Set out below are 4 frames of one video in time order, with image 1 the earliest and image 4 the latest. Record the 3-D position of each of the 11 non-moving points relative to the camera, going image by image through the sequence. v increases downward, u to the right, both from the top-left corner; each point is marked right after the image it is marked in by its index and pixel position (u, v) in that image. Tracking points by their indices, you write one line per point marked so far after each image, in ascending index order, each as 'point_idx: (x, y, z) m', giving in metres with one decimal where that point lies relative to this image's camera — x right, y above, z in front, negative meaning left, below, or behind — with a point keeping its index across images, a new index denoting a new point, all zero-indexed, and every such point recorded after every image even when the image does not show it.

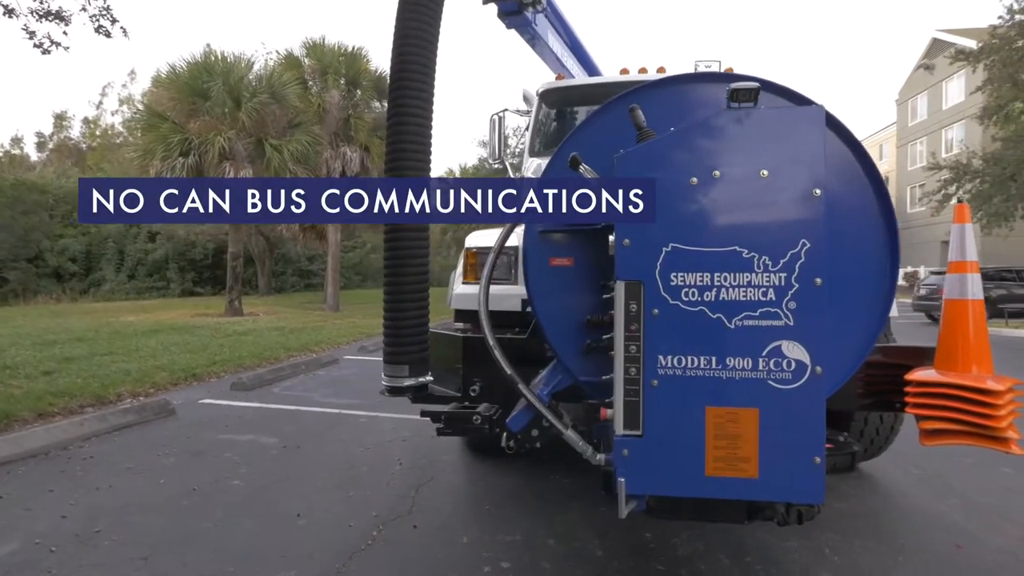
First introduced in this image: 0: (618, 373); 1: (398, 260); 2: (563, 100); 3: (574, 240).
0: (+0.4, -0.3, +2.6) m
1: (-0.6, +0.2, +4.0) m
2: (+0.4, +1.5, +6.1) m
3: (+0.2, +0.2, +2.9) m
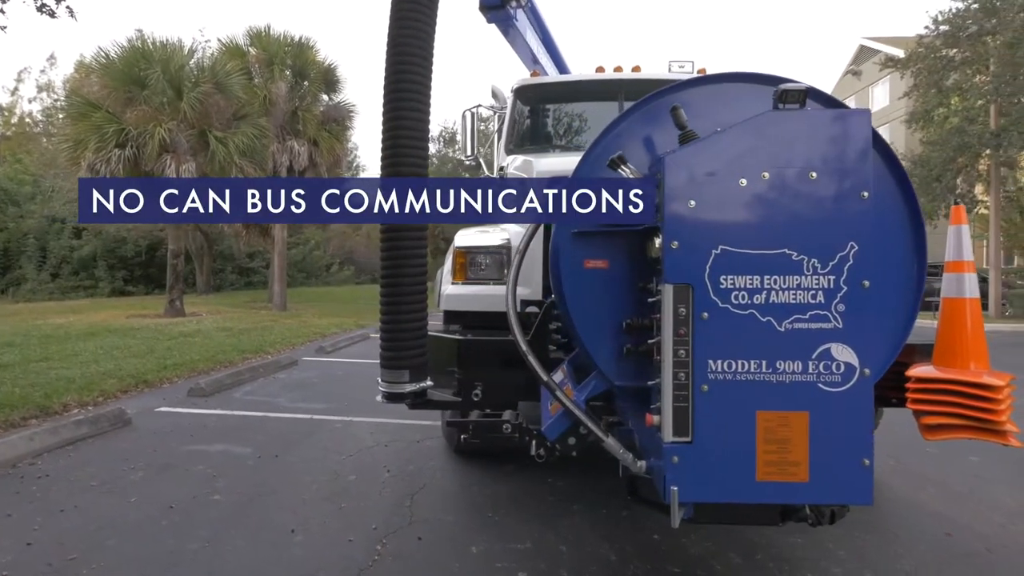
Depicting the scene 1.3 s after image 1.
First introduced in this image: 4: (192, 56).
0: (+0.5, -0.3, +2.5) m
1: (-0.6, +0.2, +3.8) m
2: (+0.2, +1.5, +6.1) m
3: (+0.4, +0.2, +2.8) m
4: (-6.1, +4.5, +14.4) m
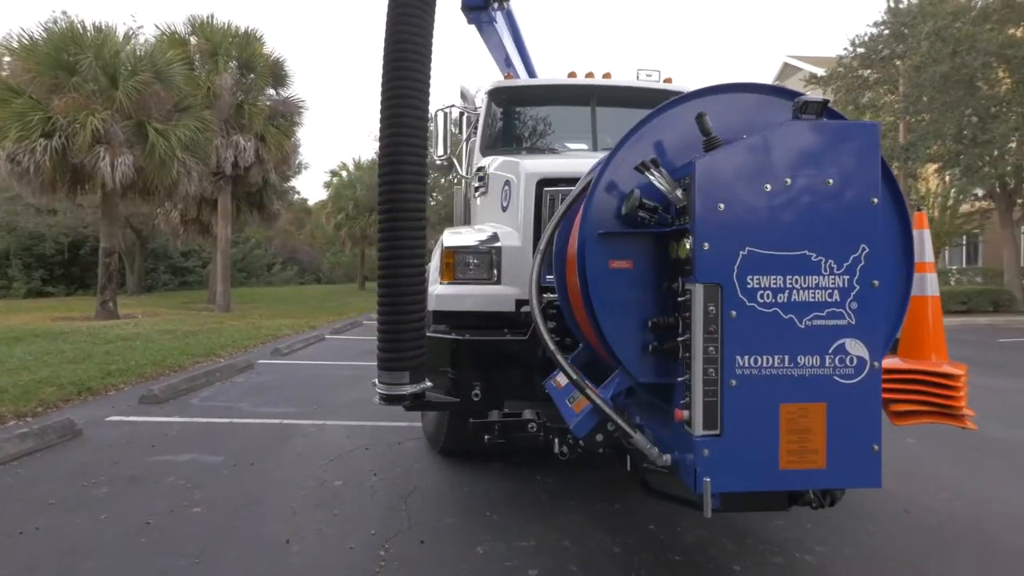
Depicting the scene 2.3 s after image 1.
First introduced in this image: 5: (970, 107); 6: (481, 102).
0: (+0.7, -0.3, +2.7) m
1: (-0.6, +0.2, +3.8) m
2: (0.0, +1.6, +6.1) m
3: (+0.5, +0.2, +2.9) m
4: (-7.1, +4.5, +13.8) m
5: (+10.8, +4.2, +17.5) m
6: (-0.3, +1.5, +6.2) m
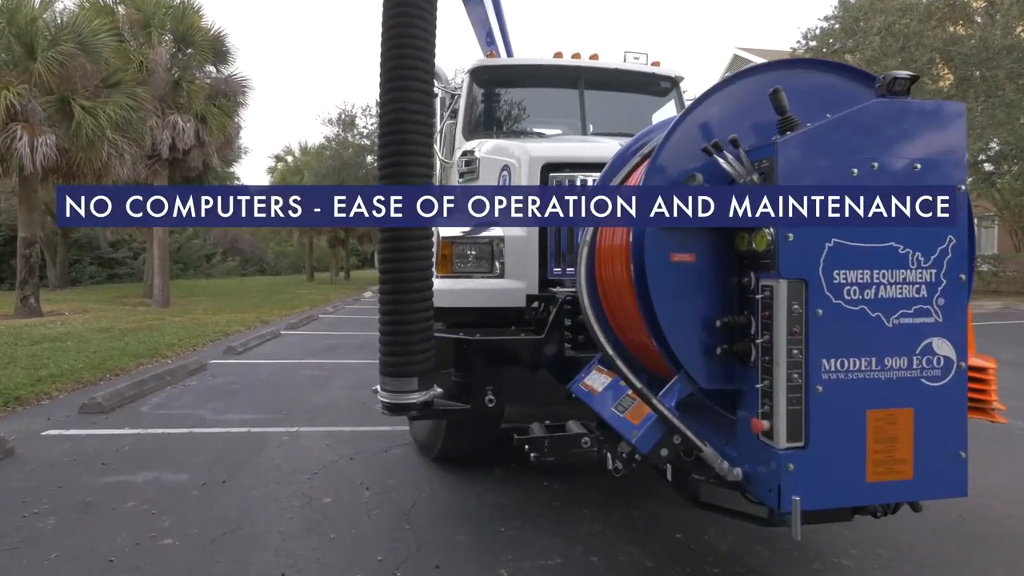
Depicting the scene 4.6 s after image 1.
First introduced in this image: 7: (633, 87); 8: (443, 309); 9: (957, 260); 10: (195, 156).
0: (+0.9, -0.3, +2.4) m
1: (-0.5, +0.2, +3.4) m
2: (-0.1, +1.6, +5.8) m
3: (+0.6, +0.2, +2.6) m
4: (-8.0, +4.6, +12.7) m
5: (+9.5, +4.6, +18.0) m
6: (-0.4, +1.6, +5.8) m
7: (+1.0, +1.7, +6.1) m
8: (-0.4, -0.1, +4.3) m
9: (+1.5, +0.1, +2.5) m
10: (-7.1, +2.9, +16.7) m
